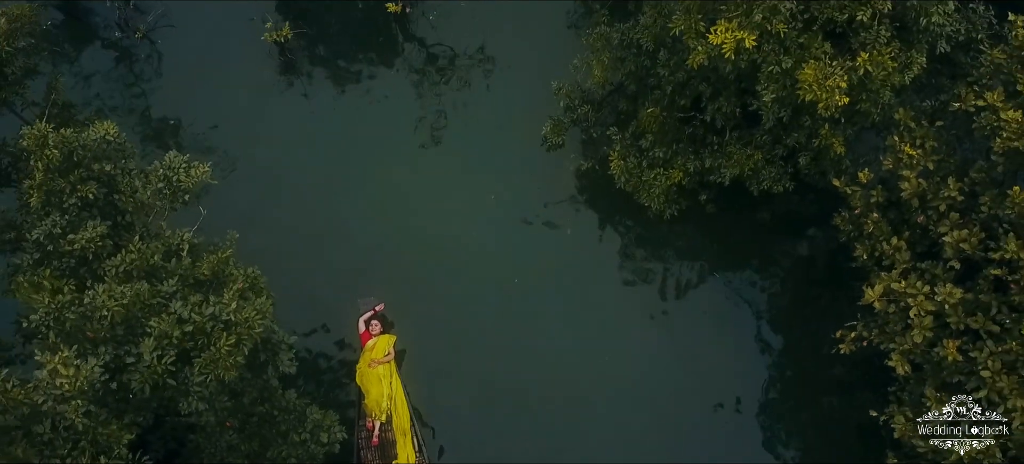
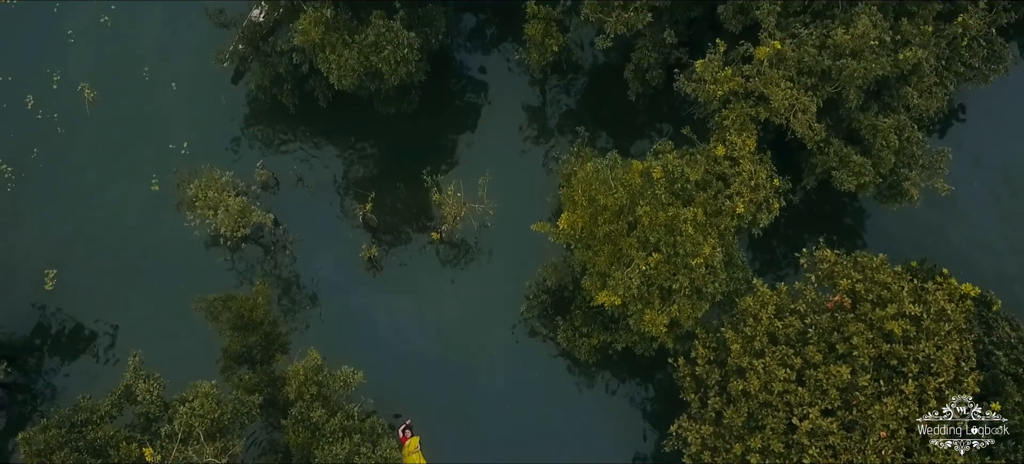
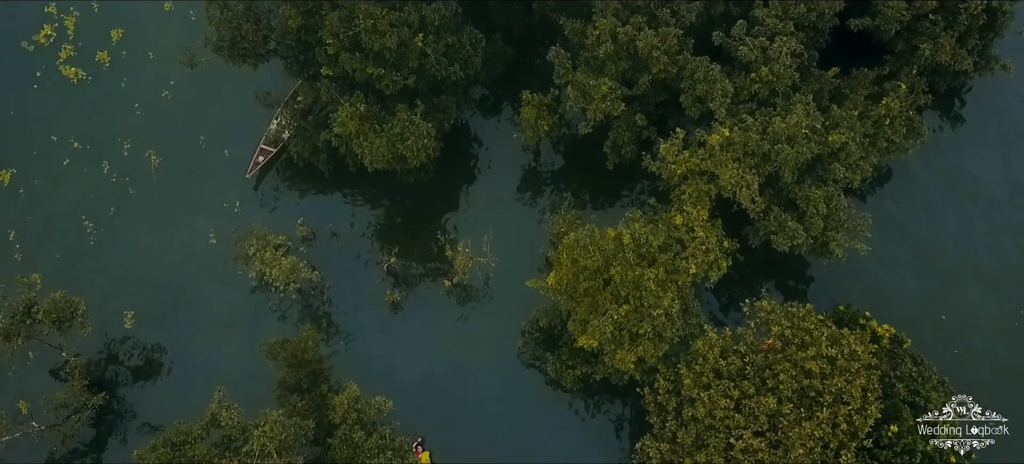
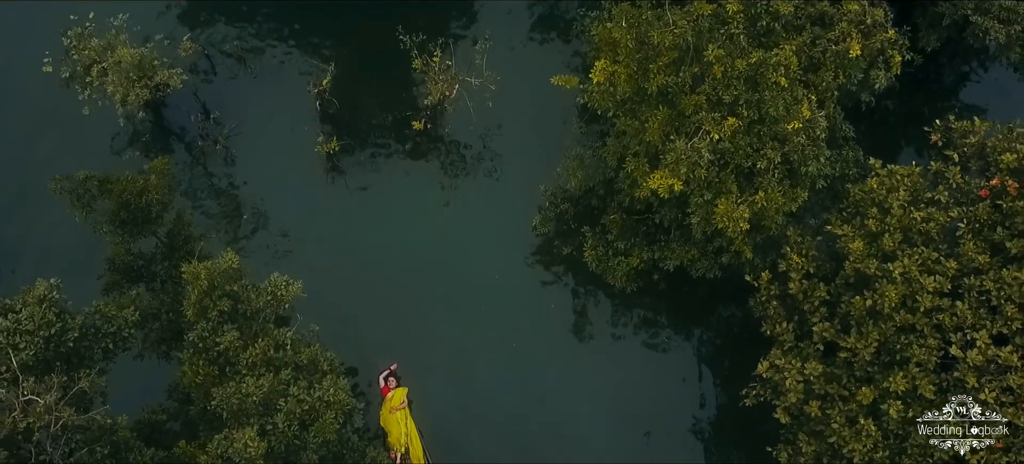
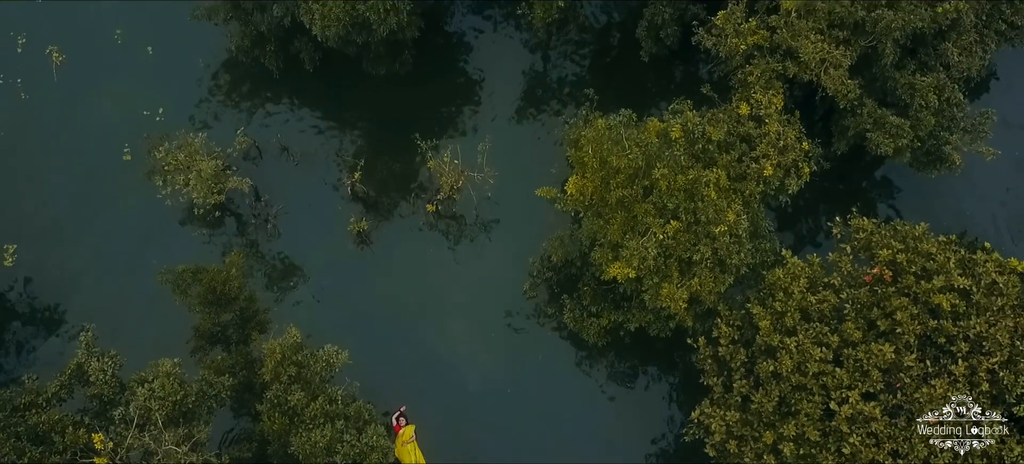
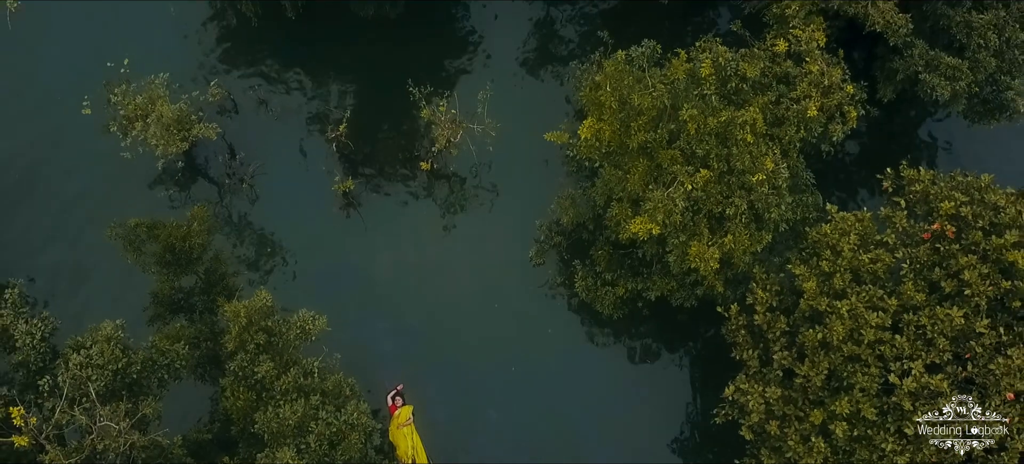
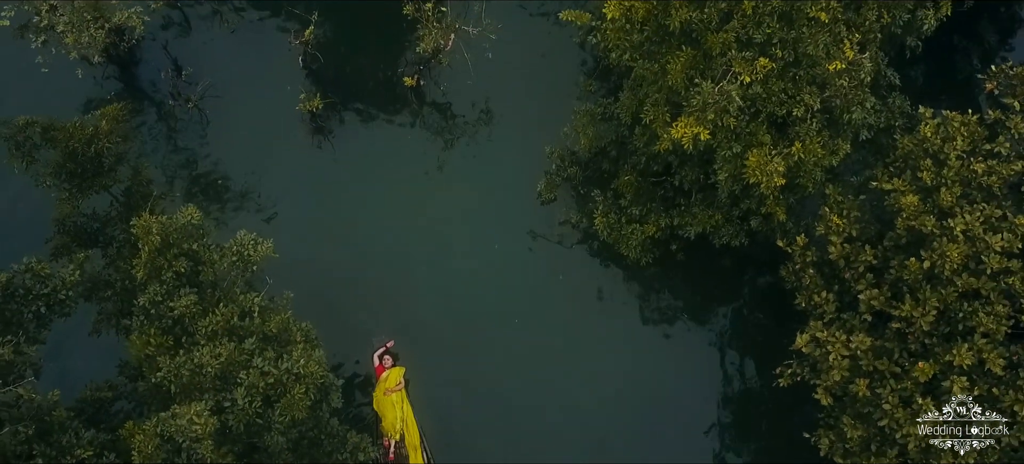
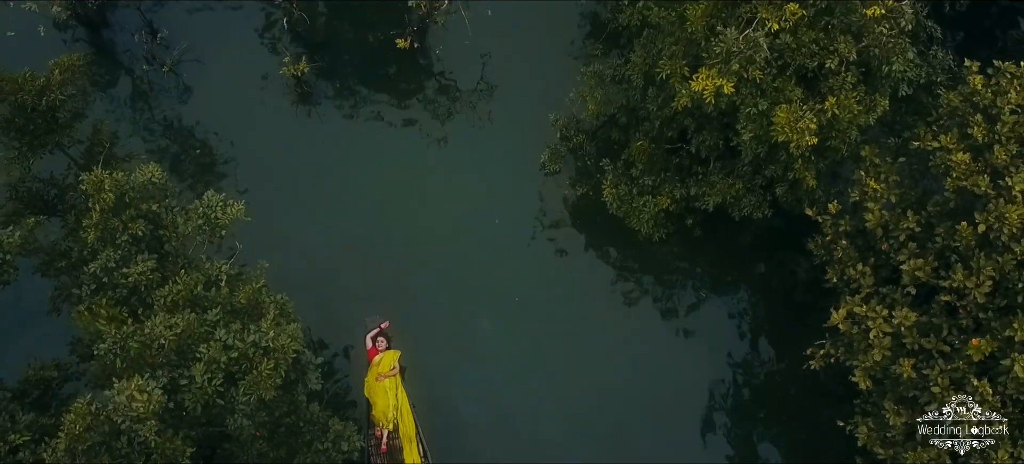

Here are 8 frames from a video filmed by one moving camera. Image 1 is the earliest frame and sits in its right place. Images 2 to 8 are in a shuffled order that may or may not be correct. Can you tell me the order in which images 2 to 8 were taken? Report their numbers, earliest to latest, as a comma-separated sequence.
8, 7, 4, 6, 5, 2, 3
